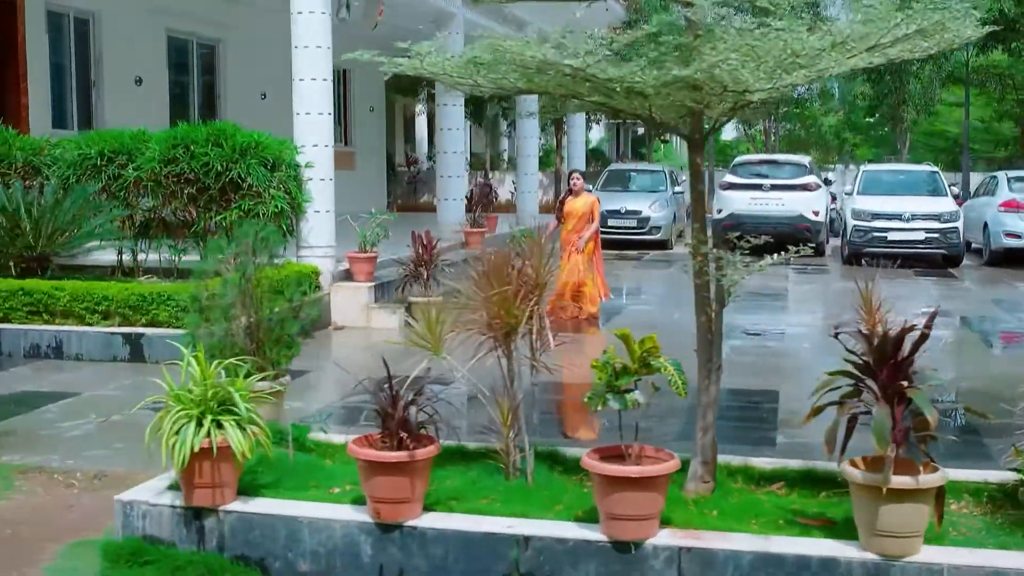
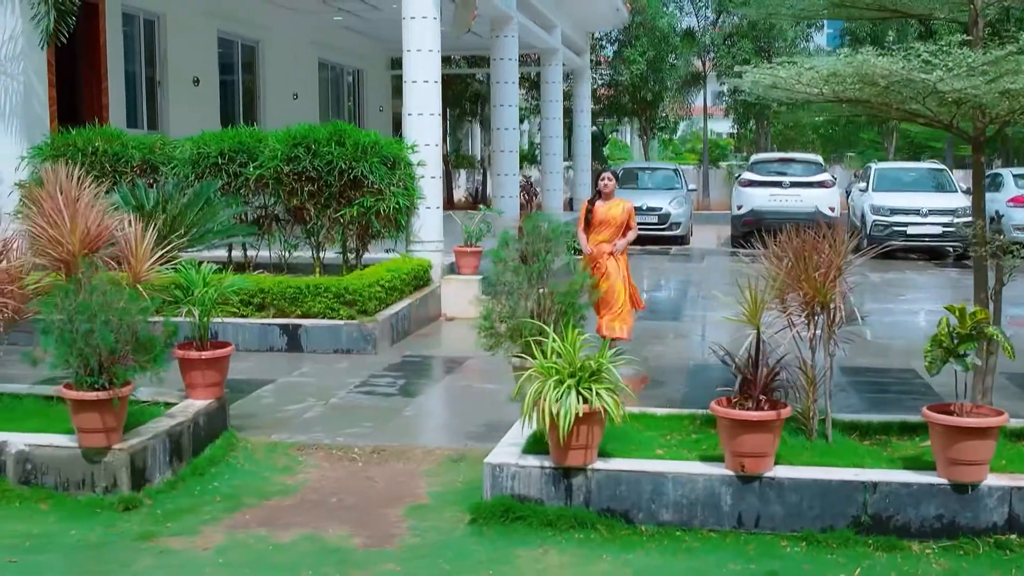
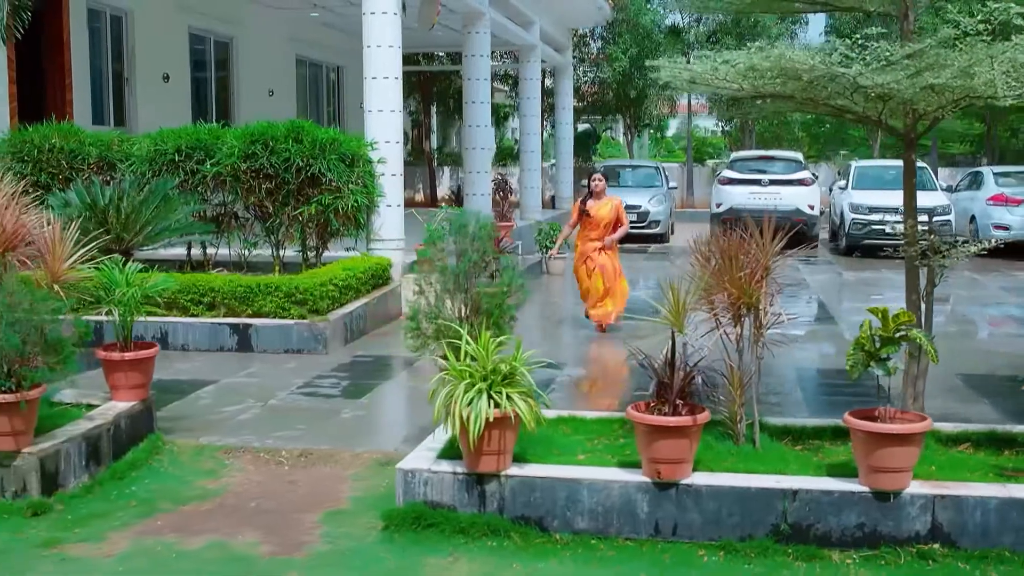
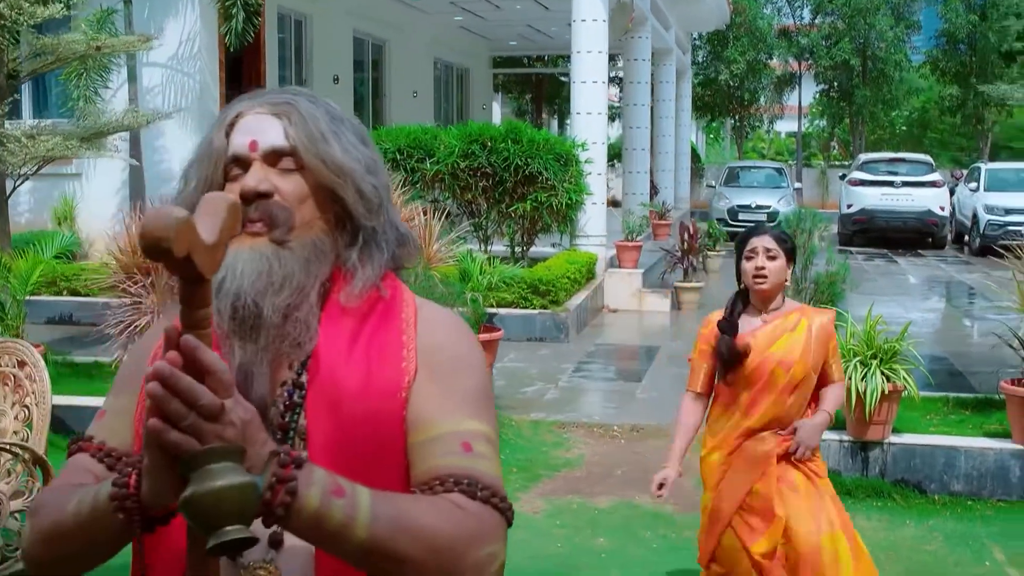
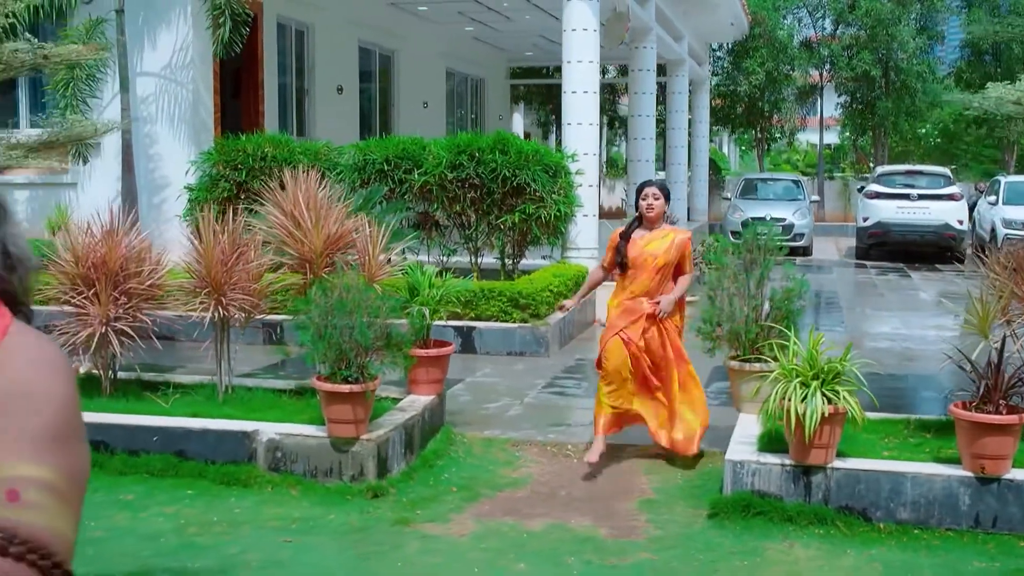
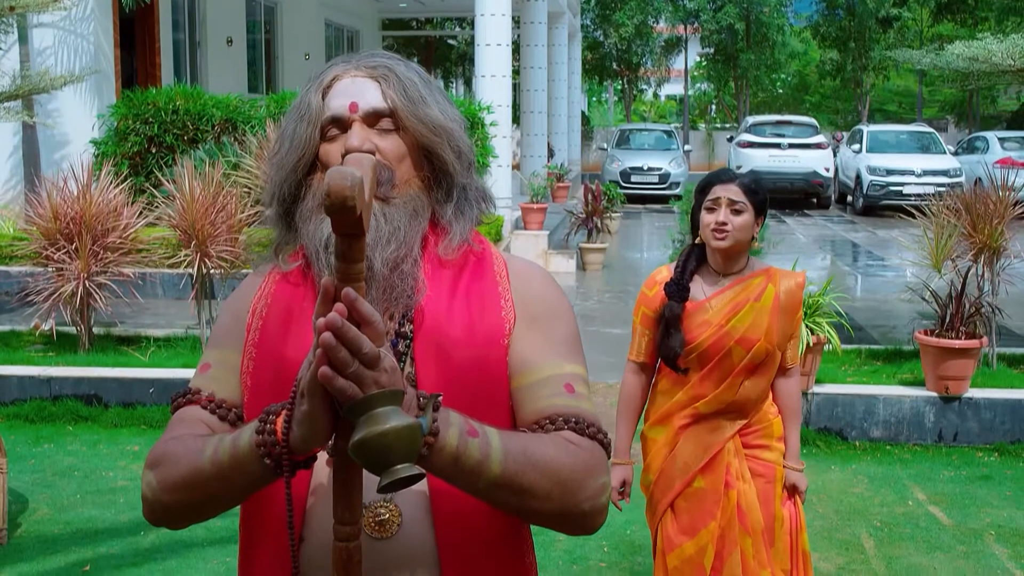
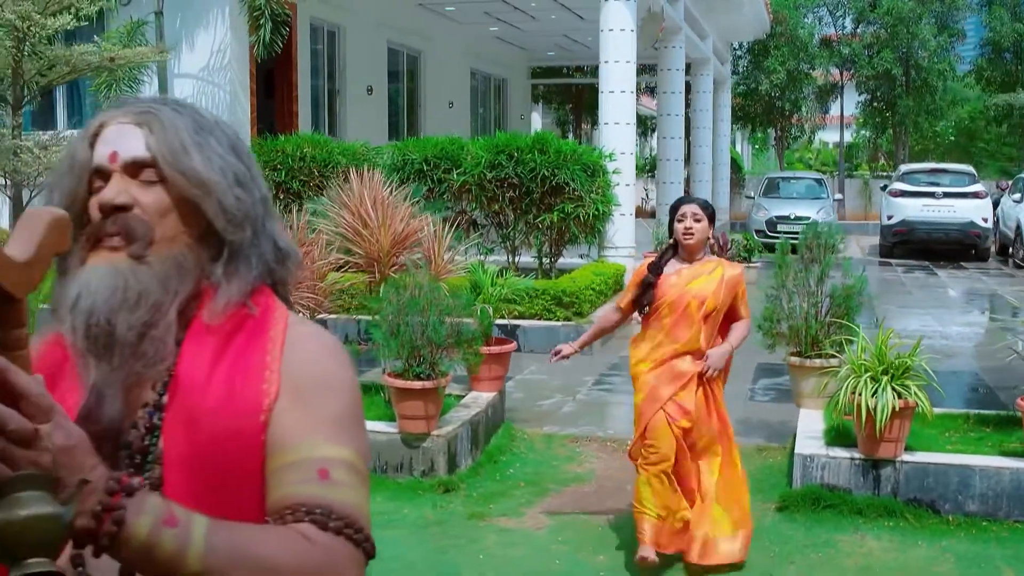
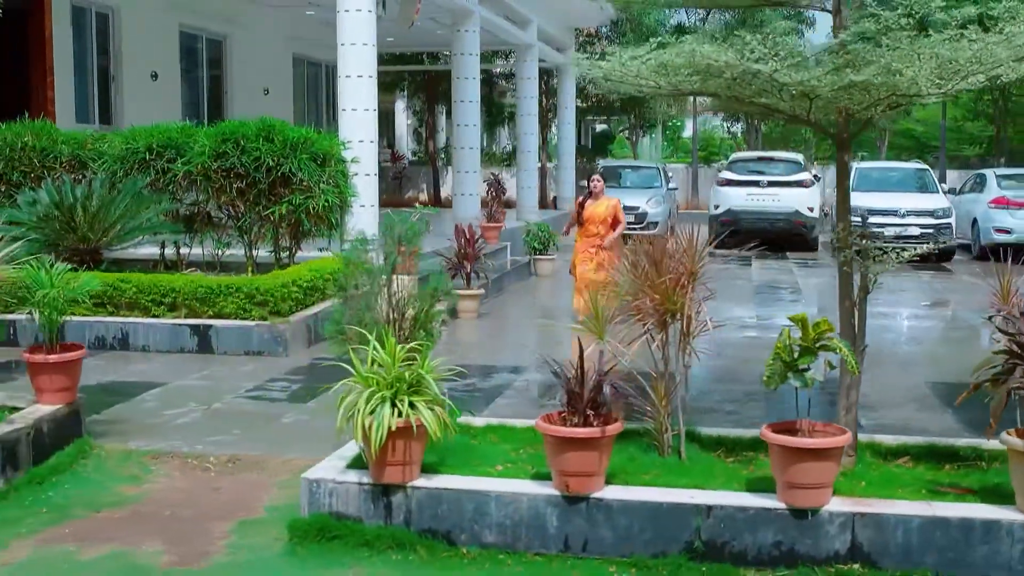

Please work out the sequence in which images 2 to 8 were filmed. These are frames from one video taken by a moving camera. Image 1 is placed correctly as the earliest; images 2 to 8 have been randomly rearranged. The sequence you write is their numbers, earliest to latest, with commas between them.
8, 3, 2, 5, 7, 4, 6
